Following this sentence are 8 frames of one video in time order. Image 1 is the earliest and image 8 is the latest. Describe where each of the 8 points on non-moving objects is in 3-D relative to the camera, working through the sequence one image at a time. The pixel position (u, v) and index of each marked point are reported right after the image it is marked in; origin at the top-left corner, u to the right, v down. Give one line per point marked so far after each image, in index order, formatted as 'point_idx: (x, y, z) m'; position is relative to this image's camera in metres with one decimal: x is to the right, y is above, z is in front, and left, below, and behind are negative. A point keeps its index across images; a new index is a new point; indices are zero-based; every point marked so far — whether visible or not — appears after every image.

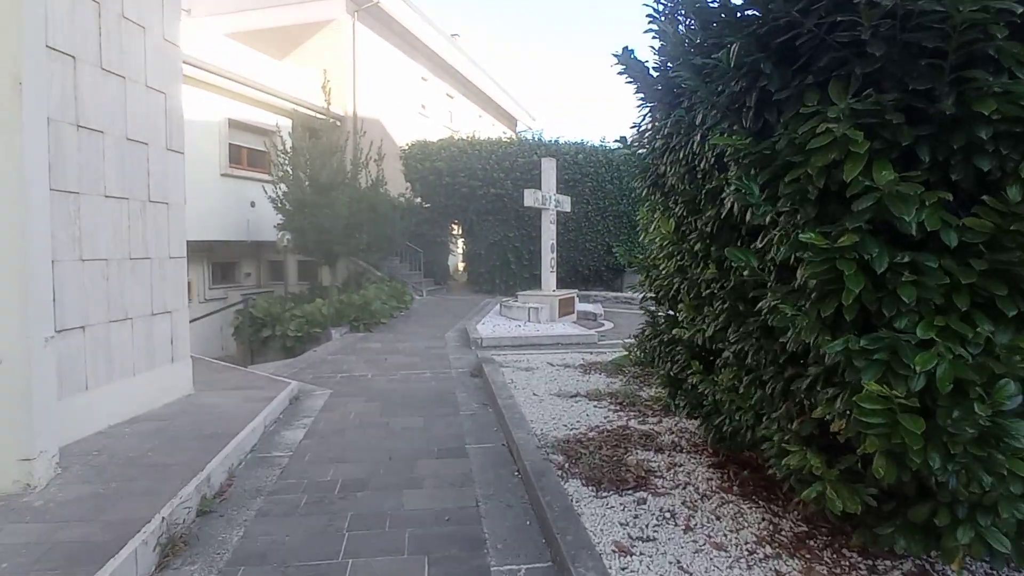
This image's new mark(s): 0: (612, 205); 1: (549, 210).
0: (+2.6, +2.1, +15.1) m
1: (+0.7, +1.6, +11.7) m
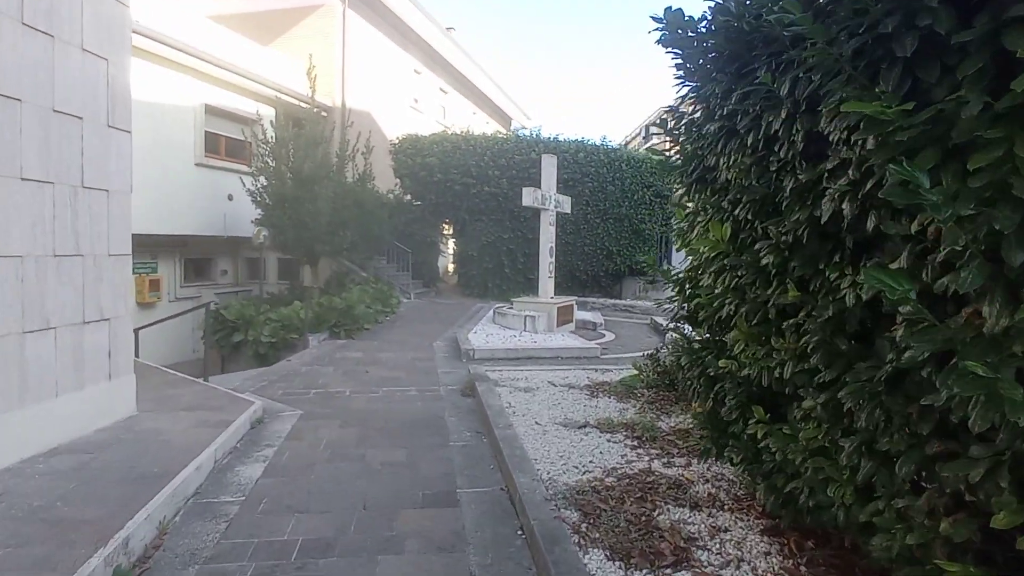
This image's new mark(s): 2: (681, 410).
0: (+2.5, +1.9, +14.3) m
1: (+0.7, +1.4, +10.9) m
2: (+1.6, -1.2, +5.6) m
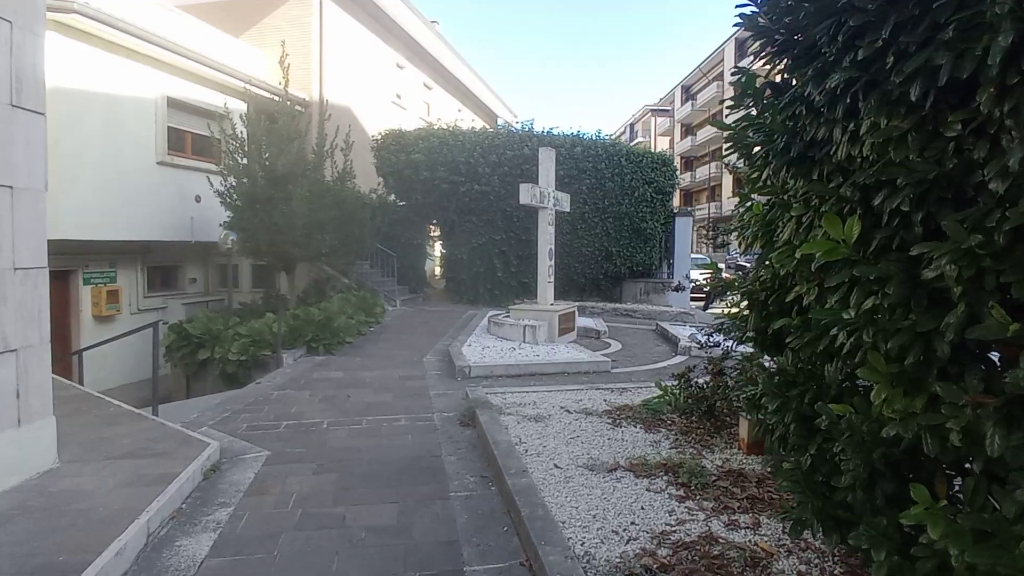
0: (+2.3, +1.9, +13.4) m
1: (+0.6, +1.3, +10.0) m
2: (+1.7, -1.3, +4.7) m
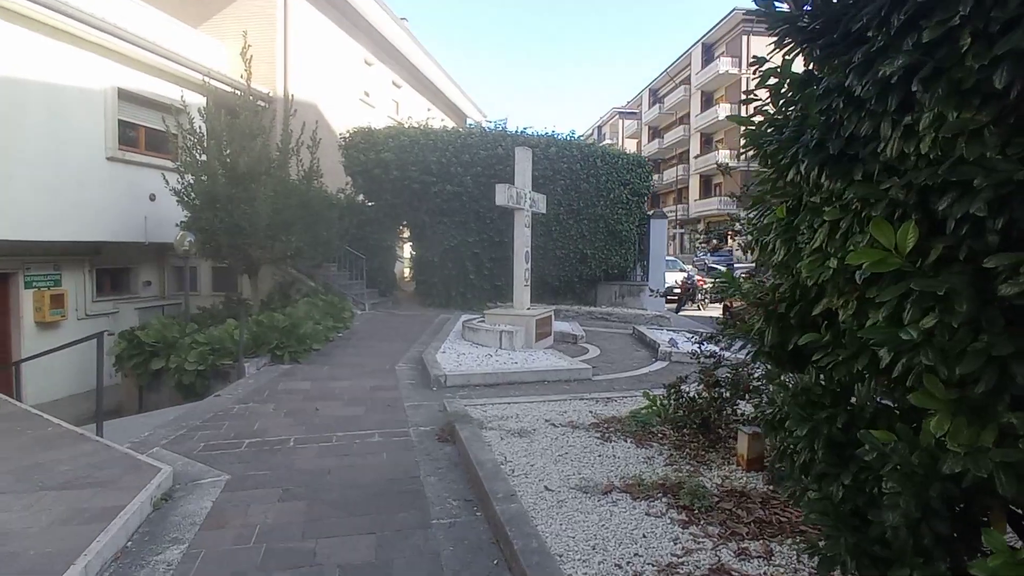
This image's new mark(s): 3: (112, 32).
0: (+1.7, +1.8, +13.2) m
1: (+0.2, +1.3, +9.7) m
2: (+1.6, -1.3, +4.5) m
3: (-7.0, +4.5, +10.2) m
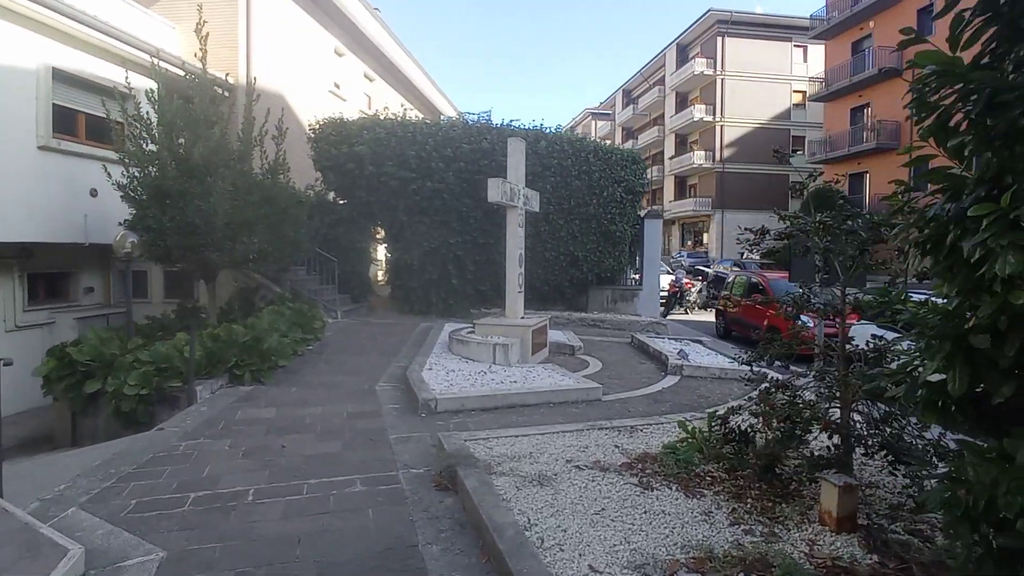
0: (+1.4, +1.7, +12.3) m
1: (+0.1, +1.2, +8.7) m
2: (+1.7, -1.4, +3.6) m
3: (-7.1, +4.3, +8.9) m
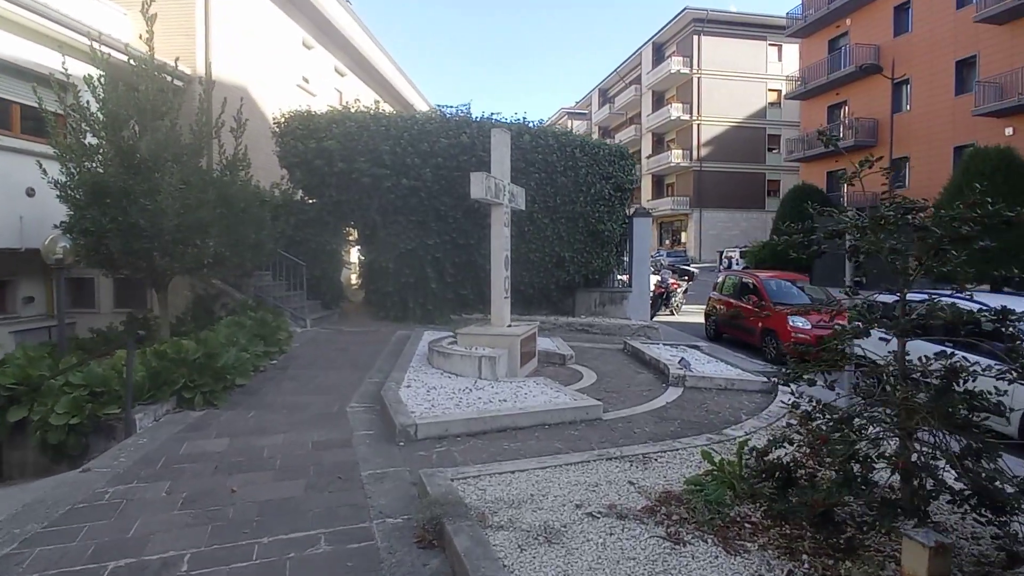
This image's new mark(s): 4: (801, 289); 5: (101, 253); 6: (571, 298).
0: (+1.1, +1.6, +11.5) m
1: (-0.1, +1.1, +7.9) m
2: (+1.8, -1.4, +2.9) m
3: (-7.4, +4.2, +7.9) m
4: (+6.2, 0.0, +12.7) m
5: (-5.7, +0.5, +8.1) m
6: (+1.2, -0.2, +12.3) m
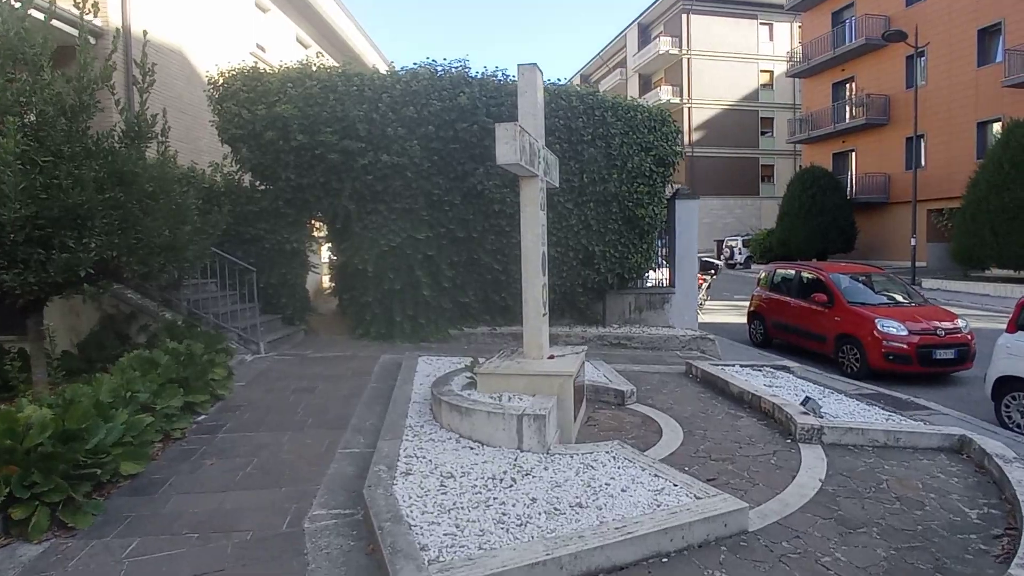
0: (+1.3, +1.6, +9.0) m
1: (+0.2, +1.0, +5.3) m
2: (+2.4, -1.6, +0.4) m
3: (-7.1, +3.9, +5.0) m
4: (+6.4, +0.1, +10.3) m
5: (-5.3, +0.2, +5.3) m
6: (+1.5, -0.3, +9.8) m
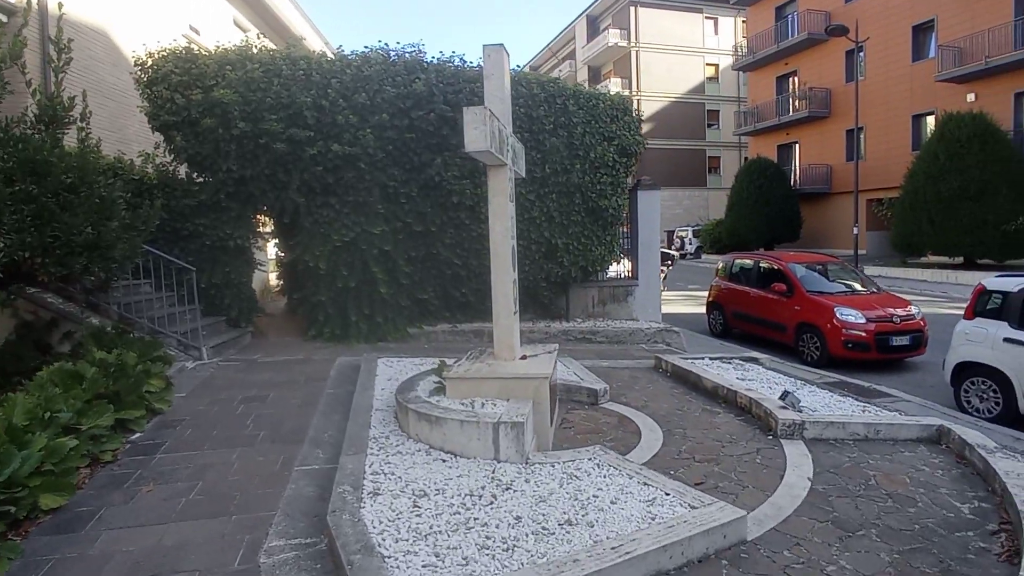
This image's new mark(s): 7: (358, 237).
0: (+0.7, +1.7, +8.7) m
1: (0.0, +1.0, +5.0) m
2: (+2.5, -1.5, +0.2) m
3: (-7.4, +3.8, +4.0) m
4: (+5.7, +0.3, +10.5) m
5: (-5.5, +0.2, +4.5) m
6: (+0.9, -0.2, +9.5) m
7: (-2.3, +0.7, +8.5) m
